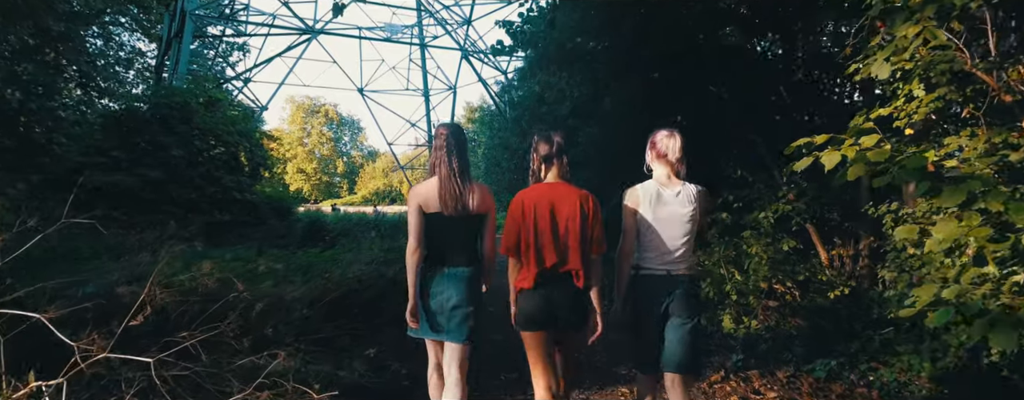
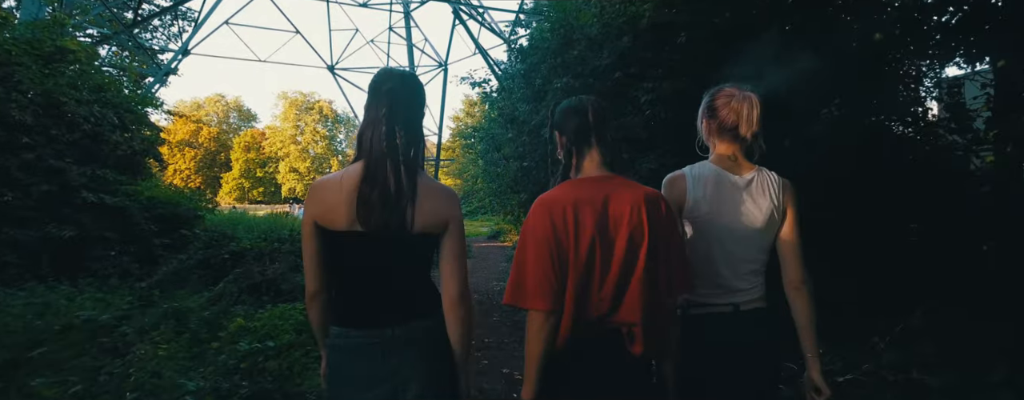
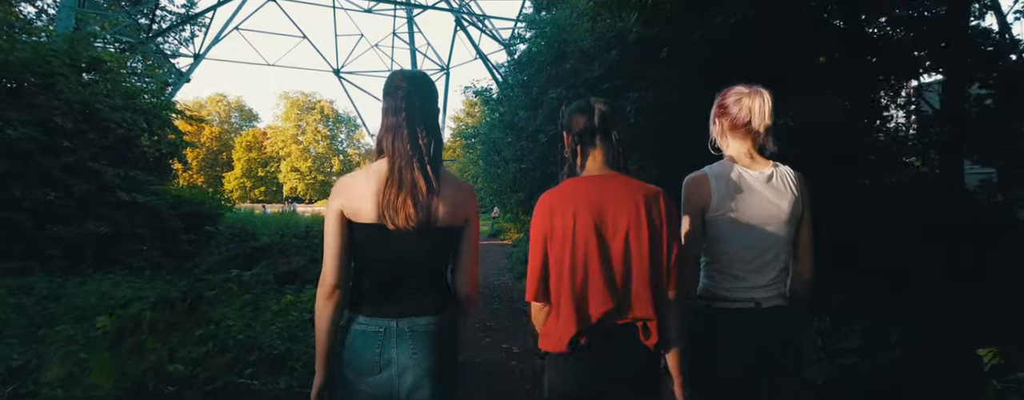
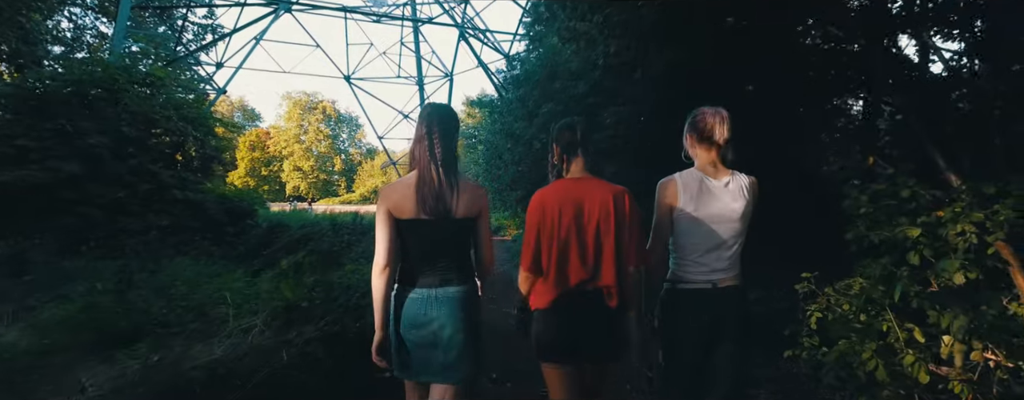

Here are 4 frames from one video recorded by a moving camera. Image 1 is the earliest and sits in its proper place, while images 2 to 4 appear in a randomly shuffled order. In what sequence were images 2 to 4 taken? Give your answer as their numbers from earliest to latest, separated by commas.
4, 3, 2
